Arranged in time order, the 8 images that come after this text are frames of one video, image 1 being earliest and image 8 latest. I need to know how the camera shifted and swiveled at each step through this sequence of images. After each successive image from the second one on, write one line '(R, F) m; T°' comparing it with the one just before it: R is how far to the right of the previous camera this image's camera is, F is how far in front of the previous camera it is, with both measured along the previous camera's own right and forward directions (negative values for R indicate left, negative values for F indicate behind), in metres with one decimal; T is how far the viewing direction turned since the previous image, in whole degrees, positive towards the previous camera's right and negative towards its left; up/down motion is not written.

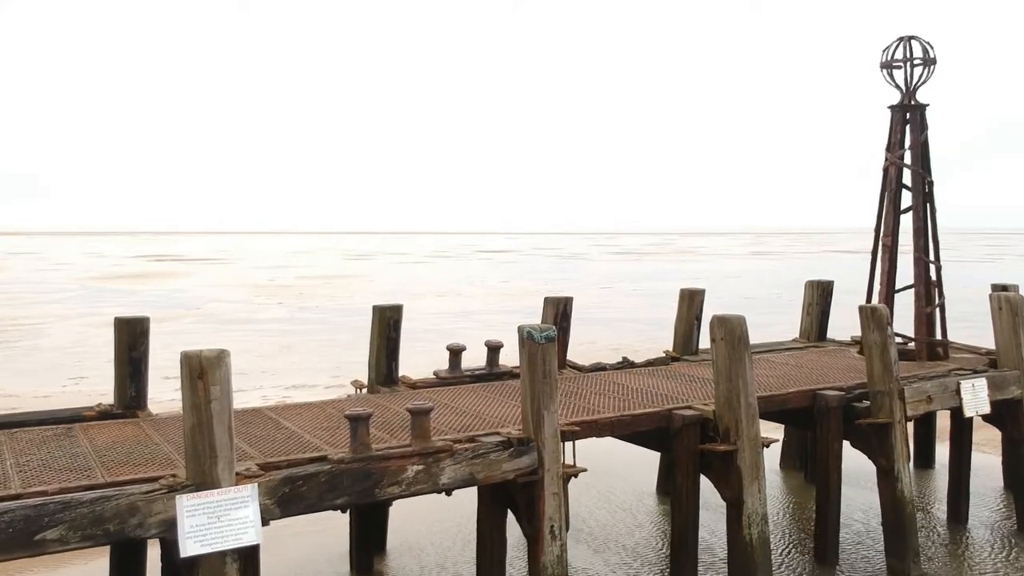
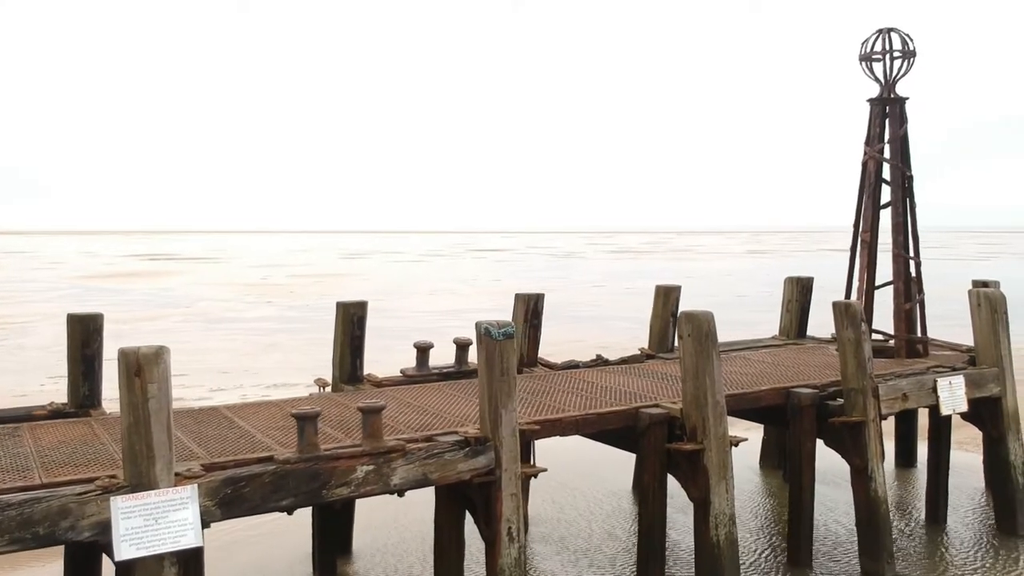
(+0.3, +0.2) m; 0°
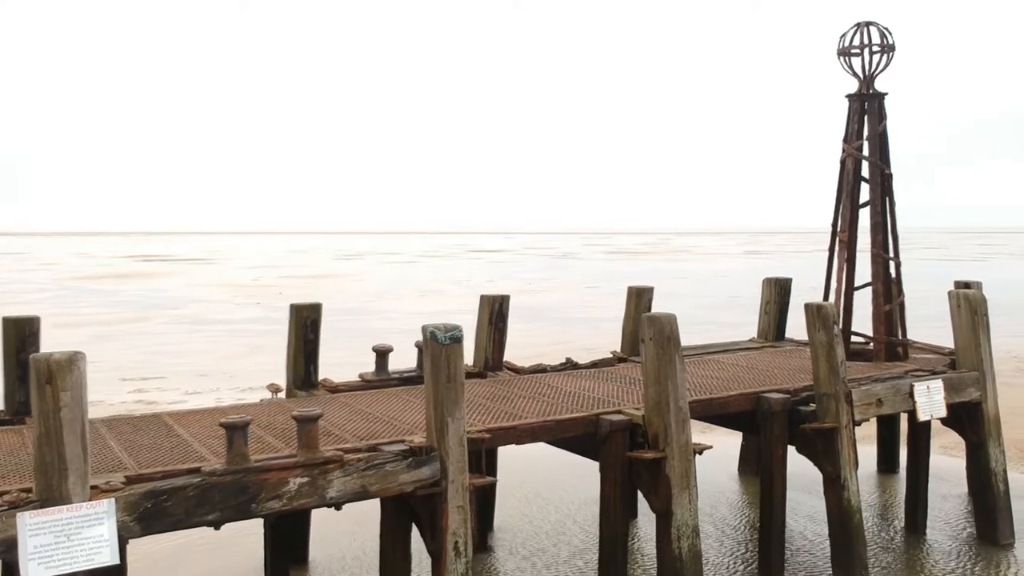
(+0.4, +0.3) m; 0°
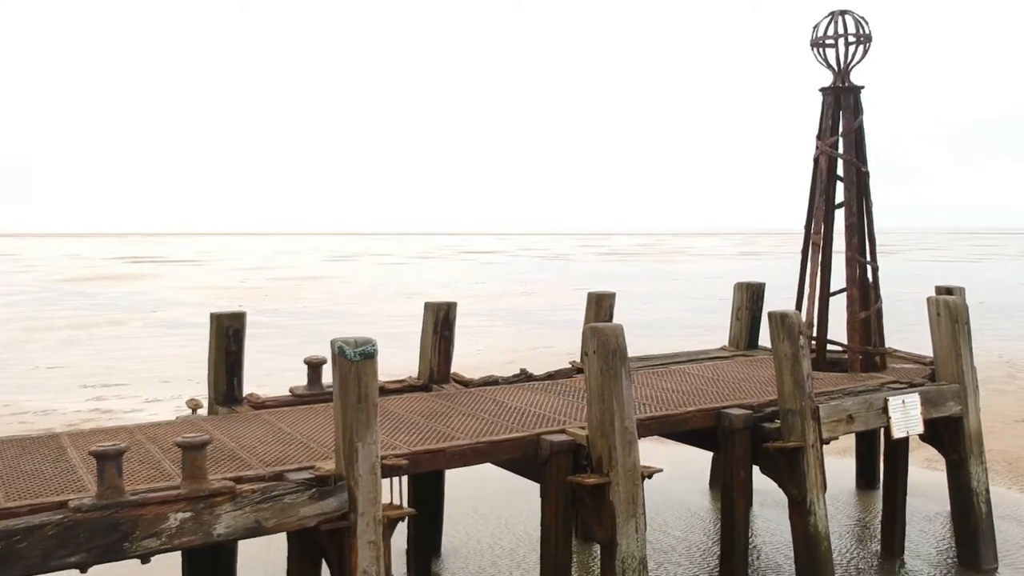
(+0.5, +0.6) m; 0°
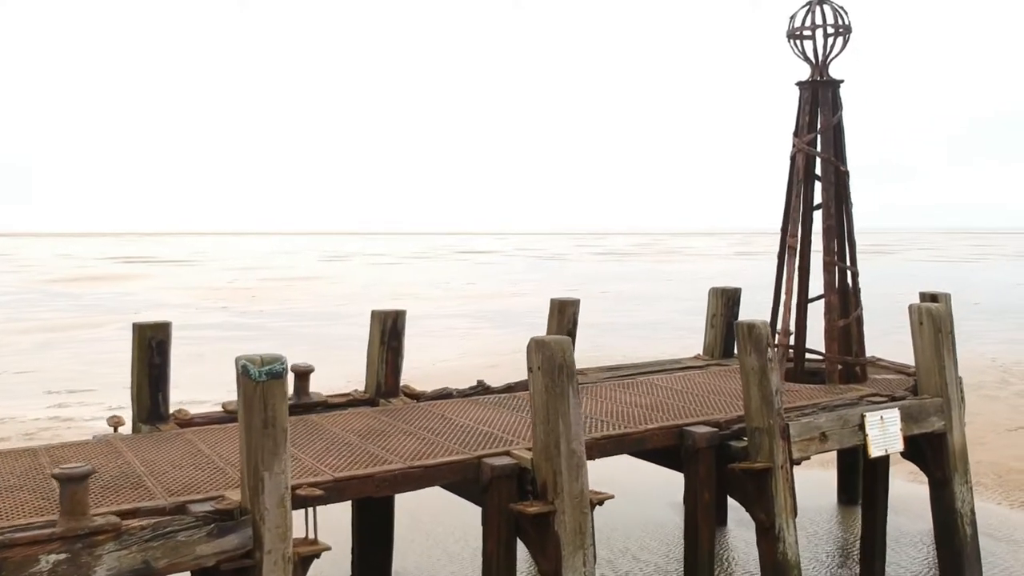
(+0.4, +0.5) m; 0°
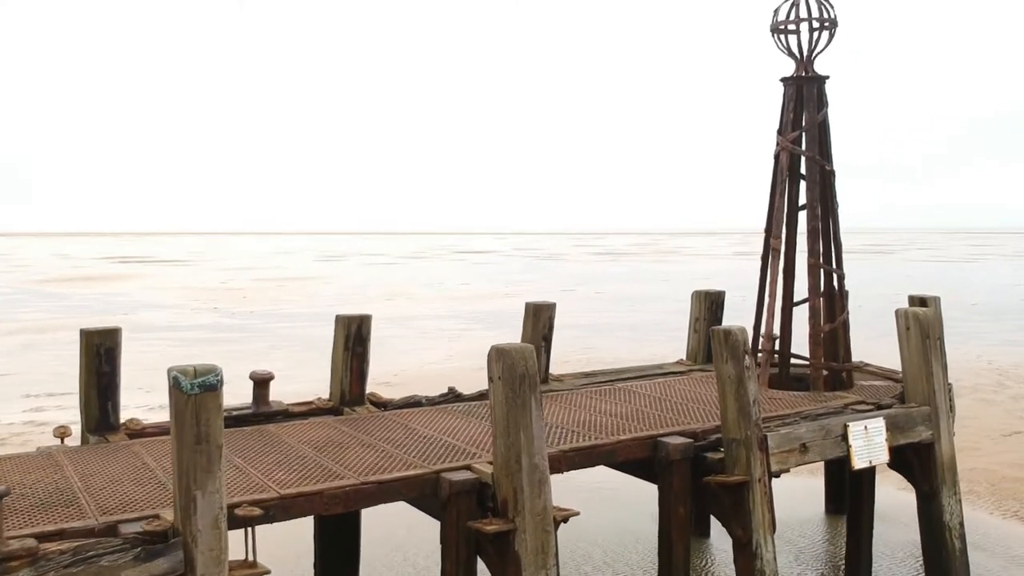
(+0.3, +0.3) m; 0°
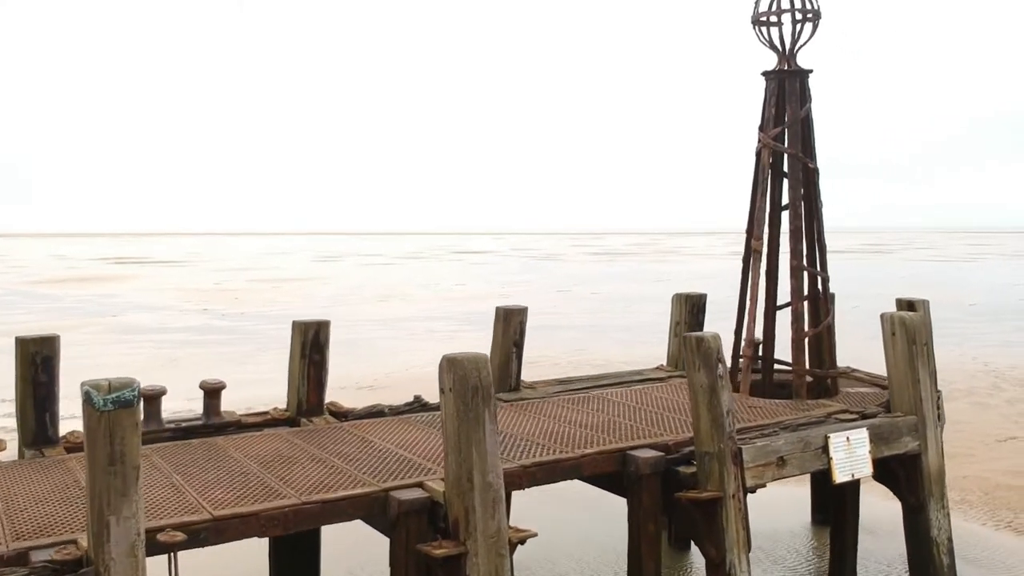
(+0.3, +0.4) m; 0°
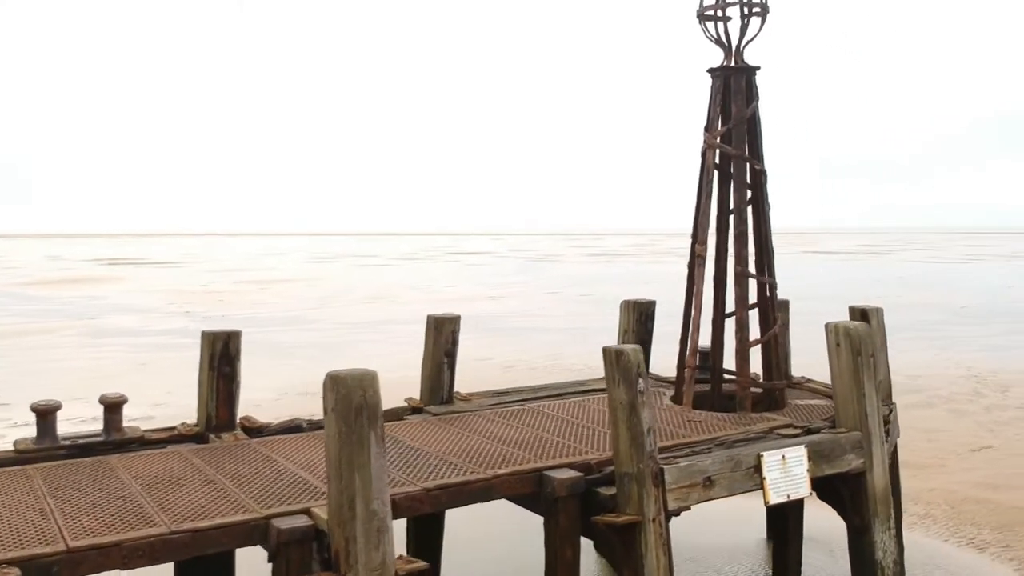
(+0.6, +0.4) m; 0°
